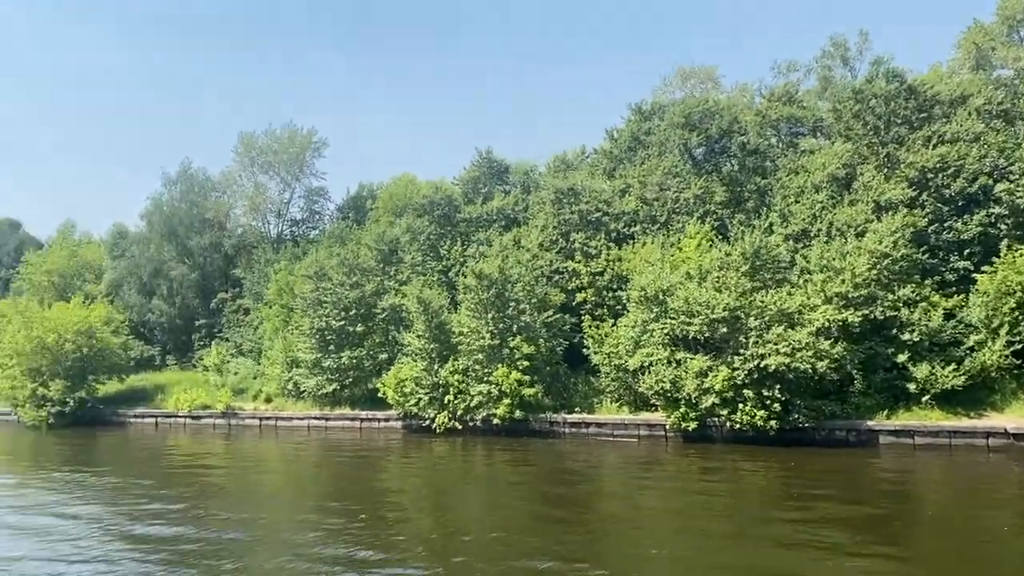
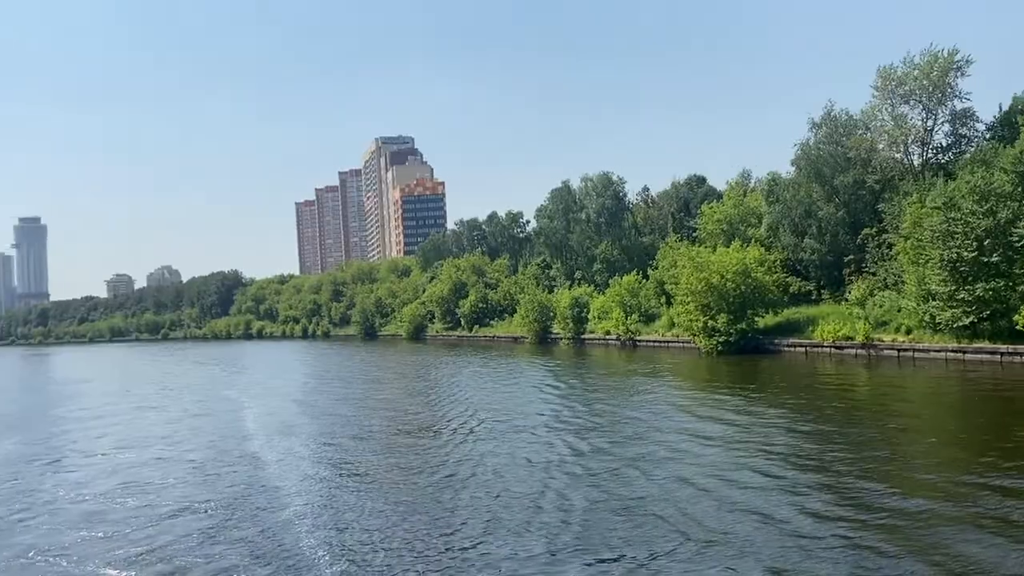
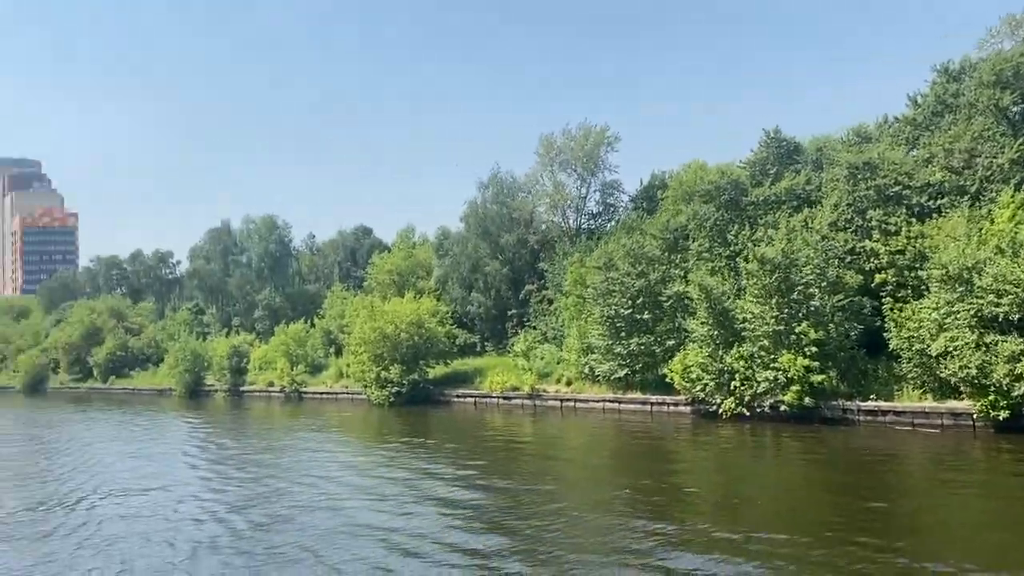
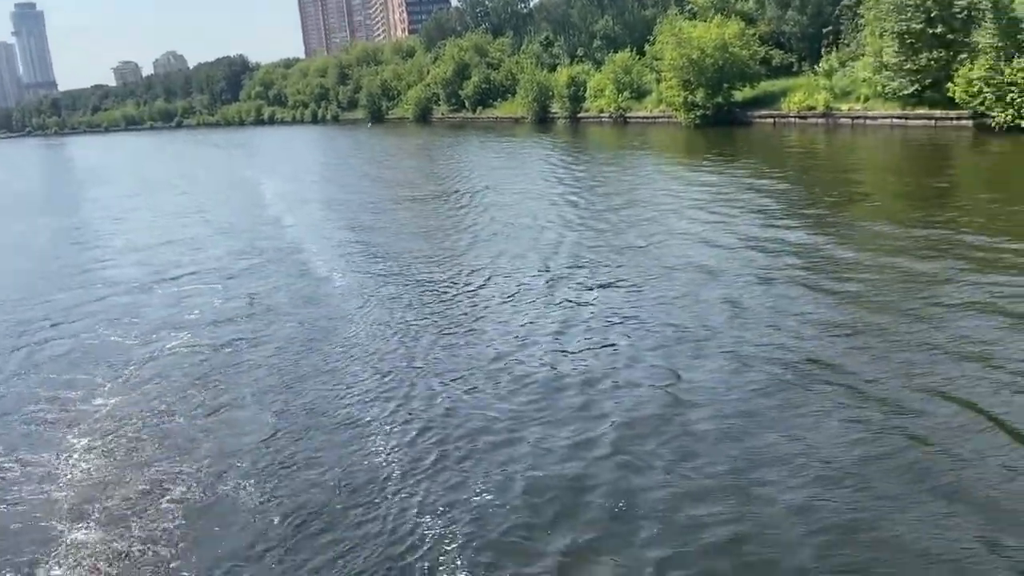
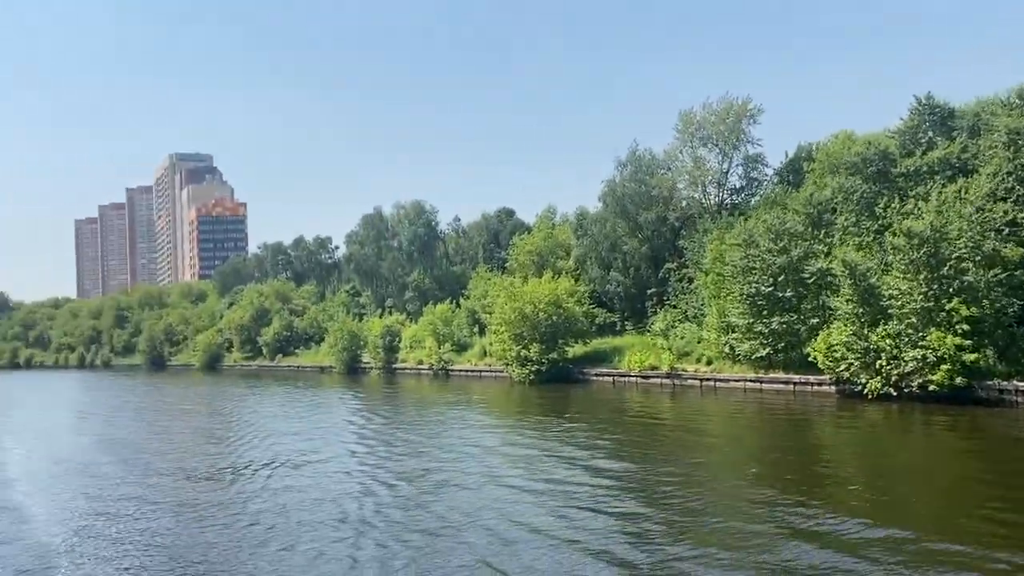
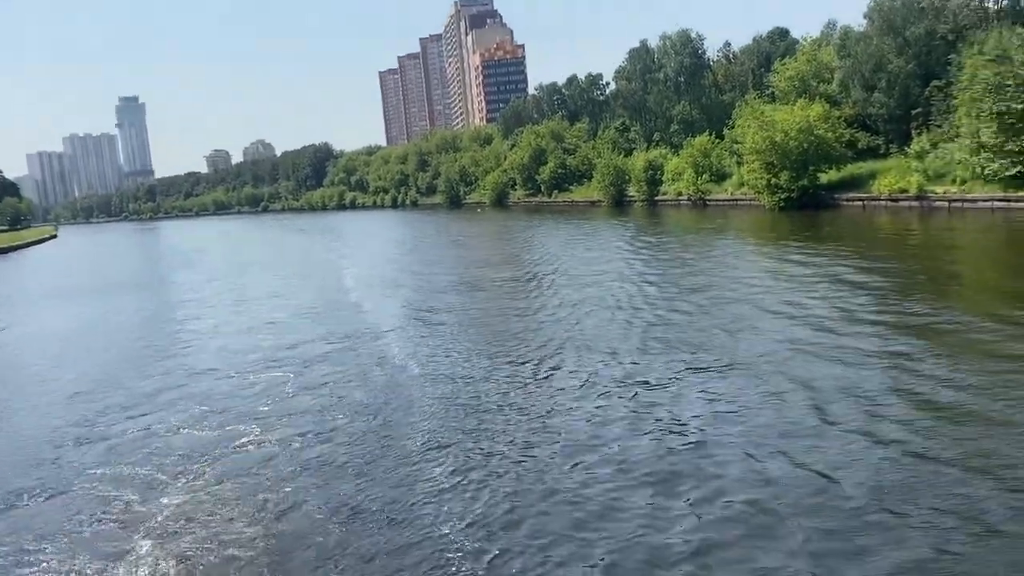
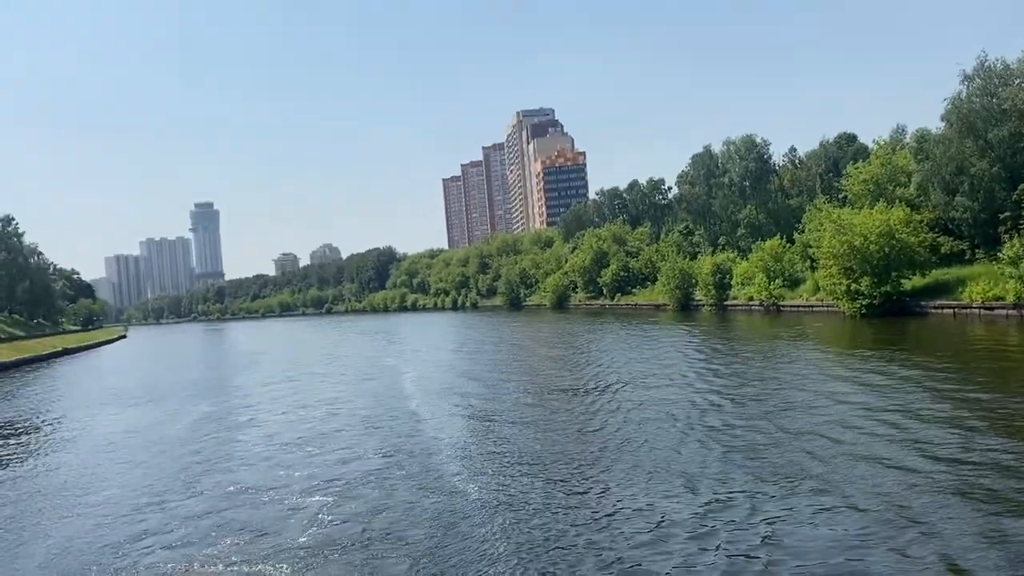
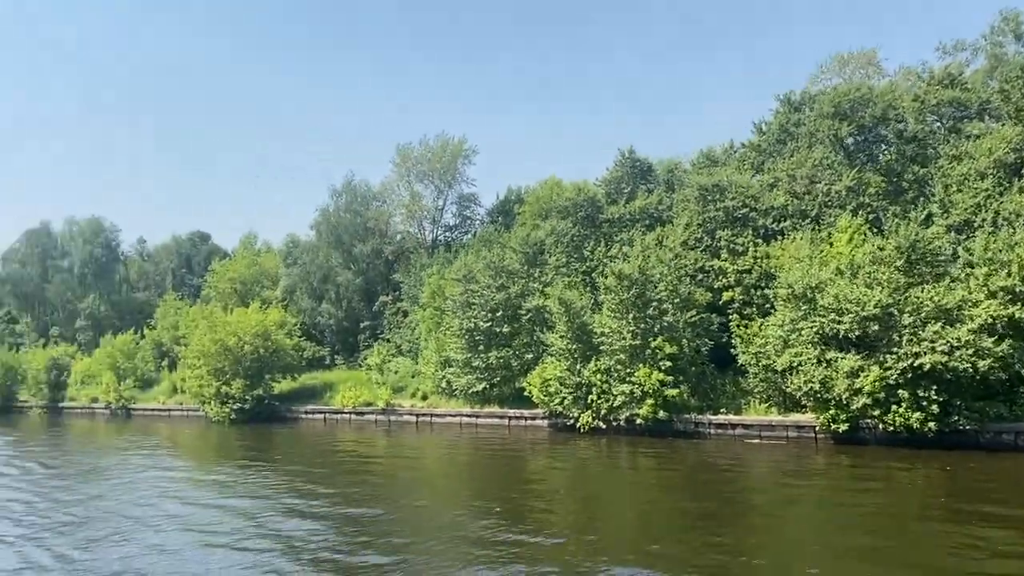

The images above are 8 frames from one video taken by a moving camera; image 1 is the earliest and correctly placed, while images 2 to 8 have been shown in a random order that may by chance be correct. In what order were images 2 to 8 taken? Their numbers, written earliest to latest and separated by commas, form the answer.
8, 3, 5, 2, 7, 6, 4
